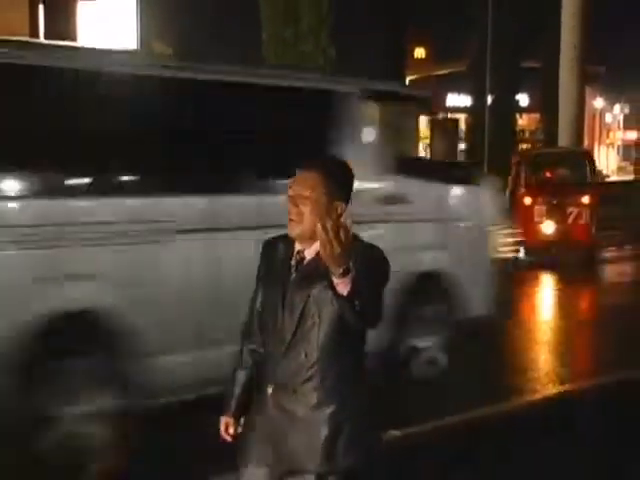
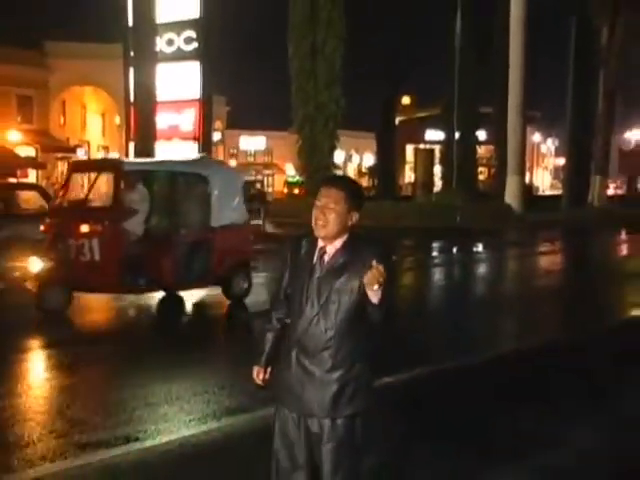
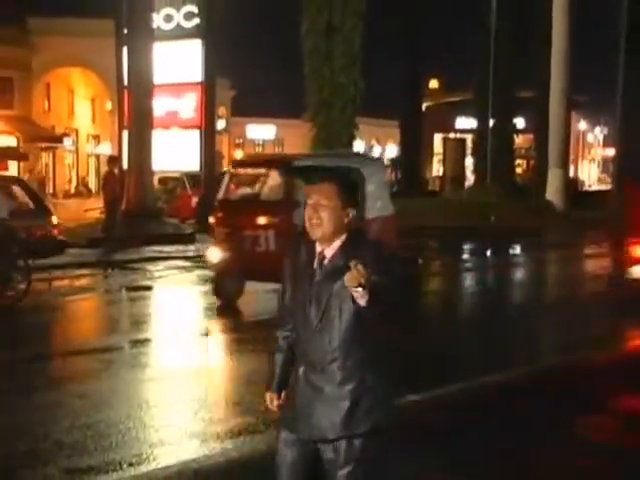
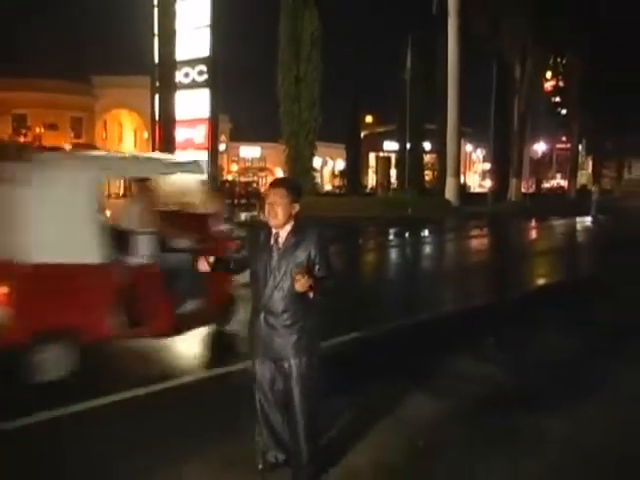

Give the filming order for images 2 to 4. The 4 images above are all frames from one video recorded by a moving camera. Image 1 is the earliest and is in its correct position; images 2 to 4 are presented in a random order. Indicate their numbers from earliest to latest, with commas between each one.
3, 2, 4
